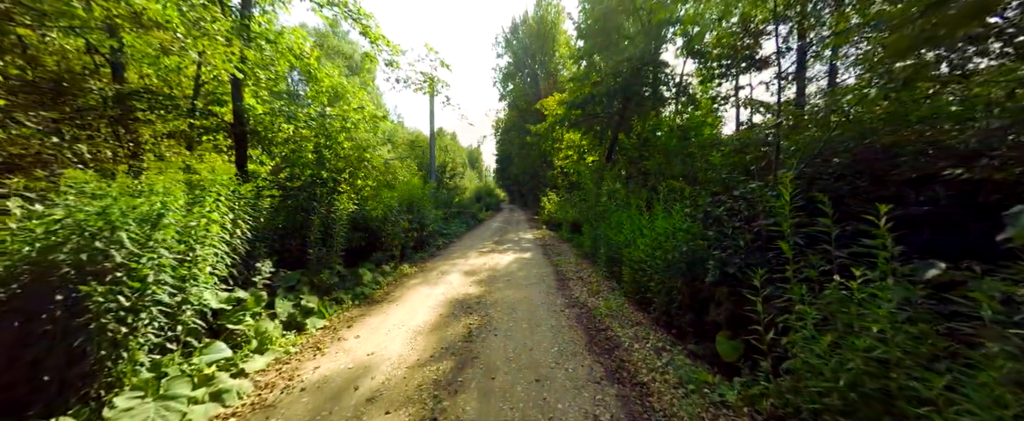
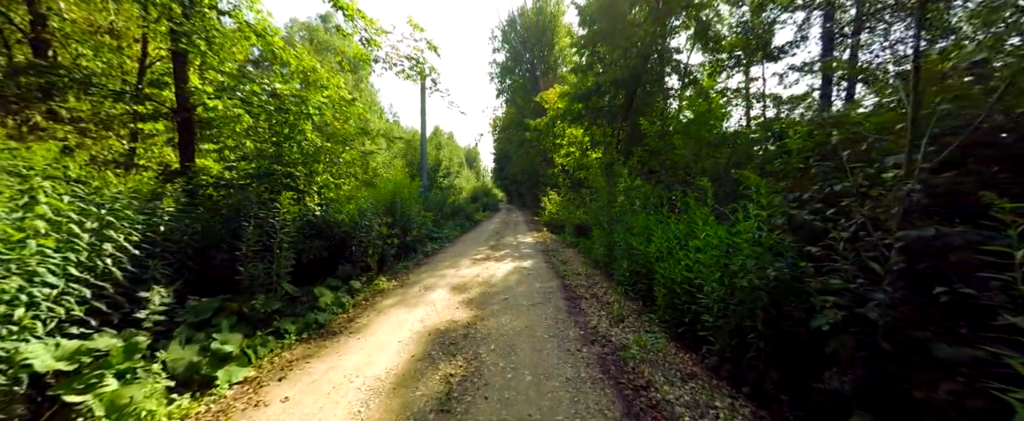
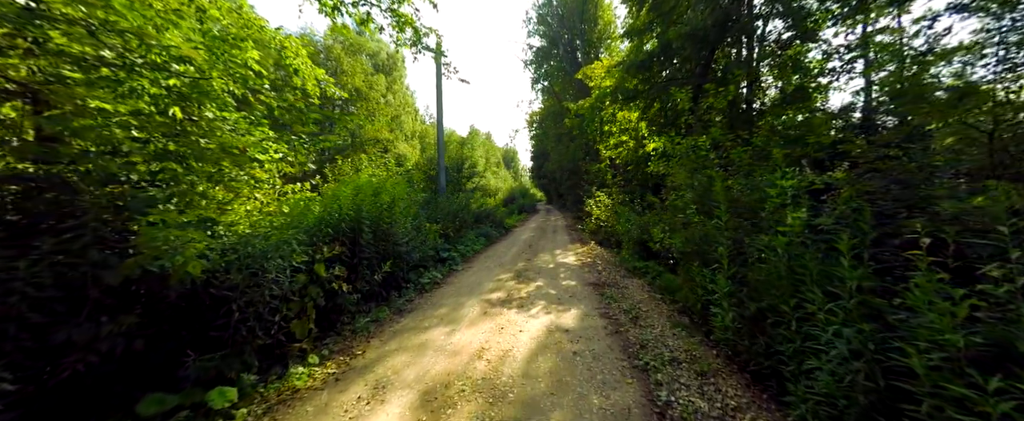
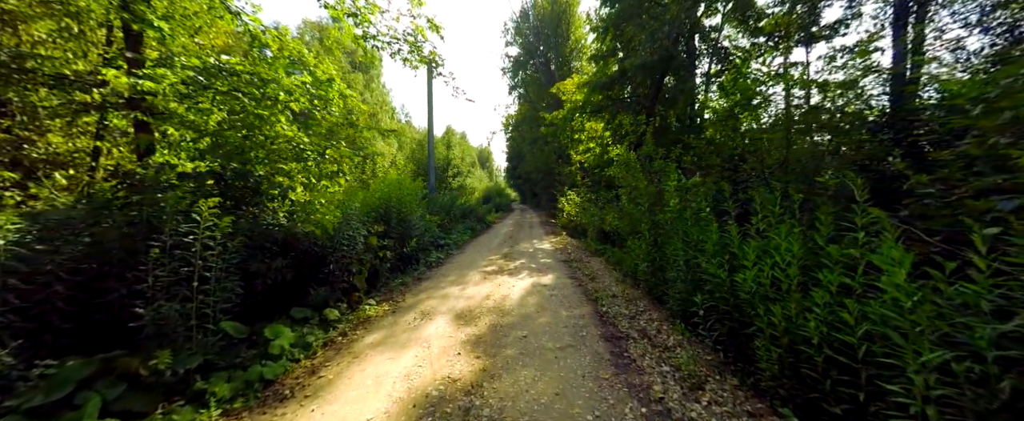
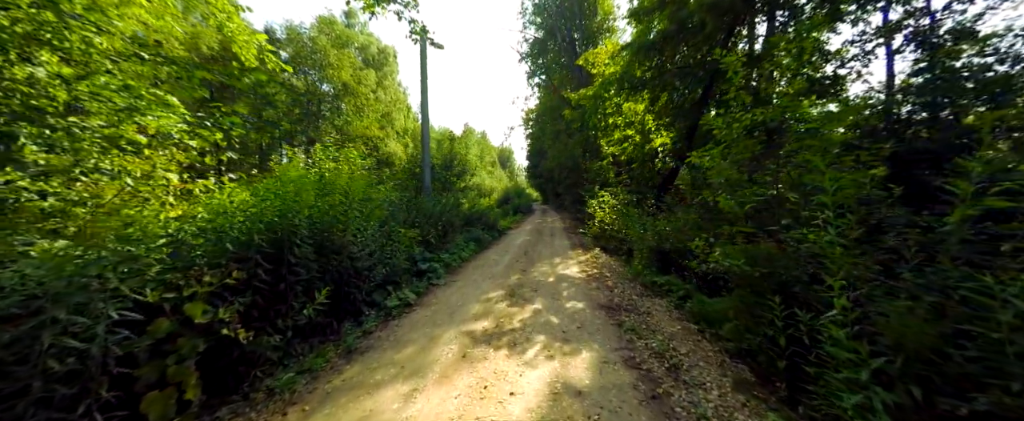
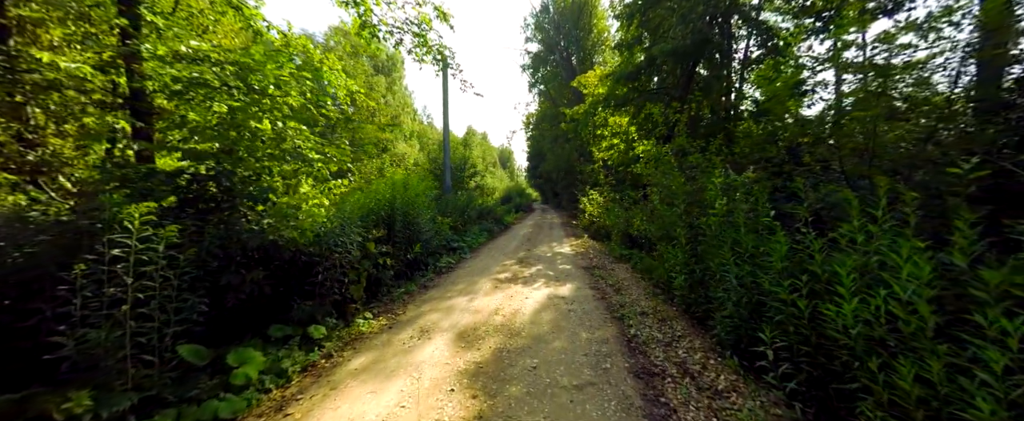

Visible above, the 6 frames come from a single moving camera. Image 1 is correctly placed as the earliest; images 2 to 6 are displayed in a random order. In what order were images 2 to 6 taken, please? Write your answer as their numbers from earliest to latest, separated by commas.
2, 4, 6, 3, 5
